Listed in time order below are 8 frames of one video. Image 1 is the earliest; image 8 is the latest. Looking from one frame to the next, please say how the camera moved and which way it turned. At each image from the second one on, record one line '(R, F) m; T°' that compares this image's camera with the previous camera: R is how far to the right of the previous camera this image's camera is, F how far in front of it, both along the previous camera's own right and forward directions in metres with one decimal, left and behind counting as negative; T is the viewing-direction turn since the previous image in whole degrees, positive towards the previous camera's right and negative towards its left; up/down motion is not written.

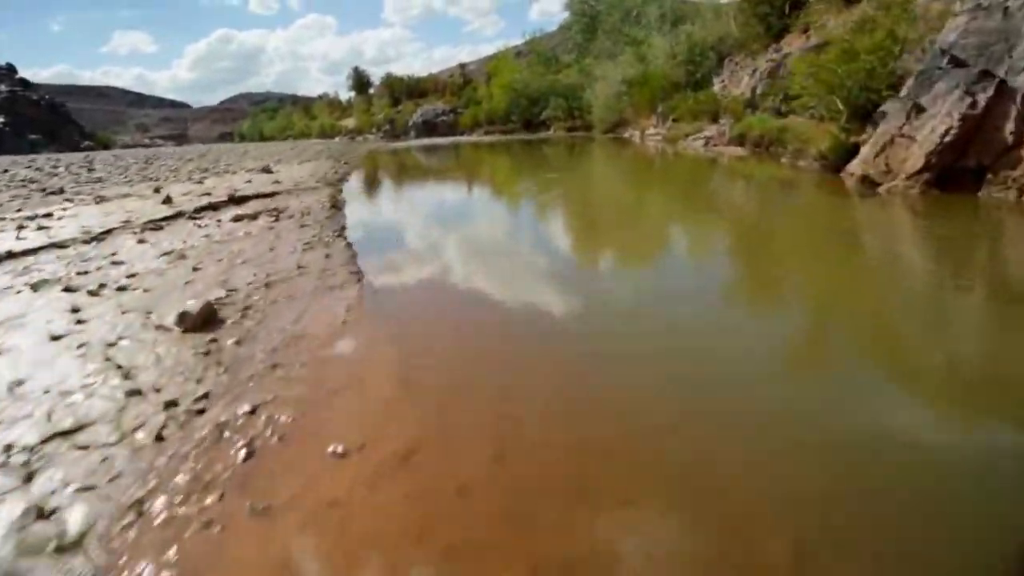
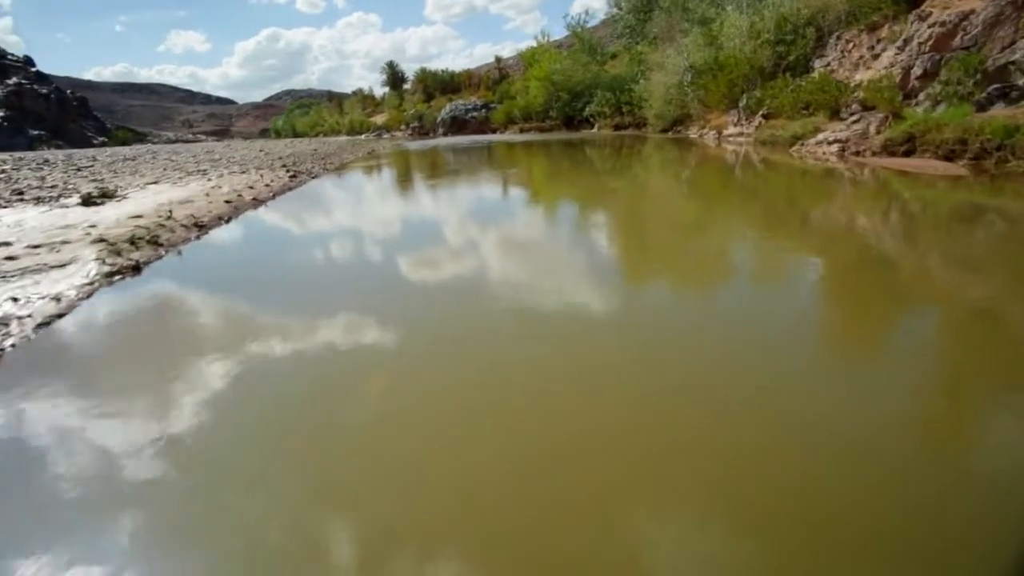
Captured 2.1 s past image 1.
(0.0, +1.5) m; -4°
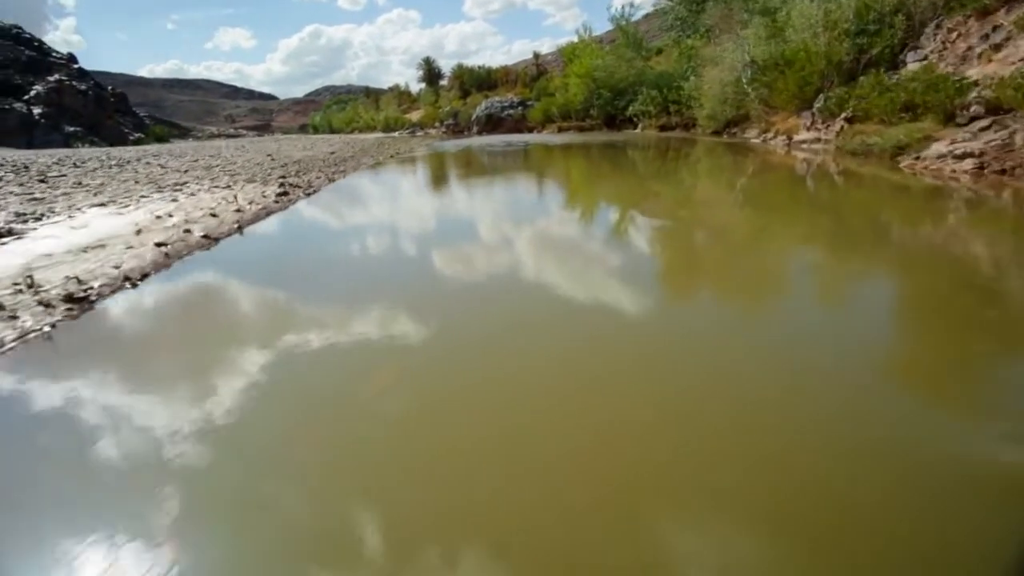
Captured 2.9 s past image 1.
(0.0, +0.6) m; -3°
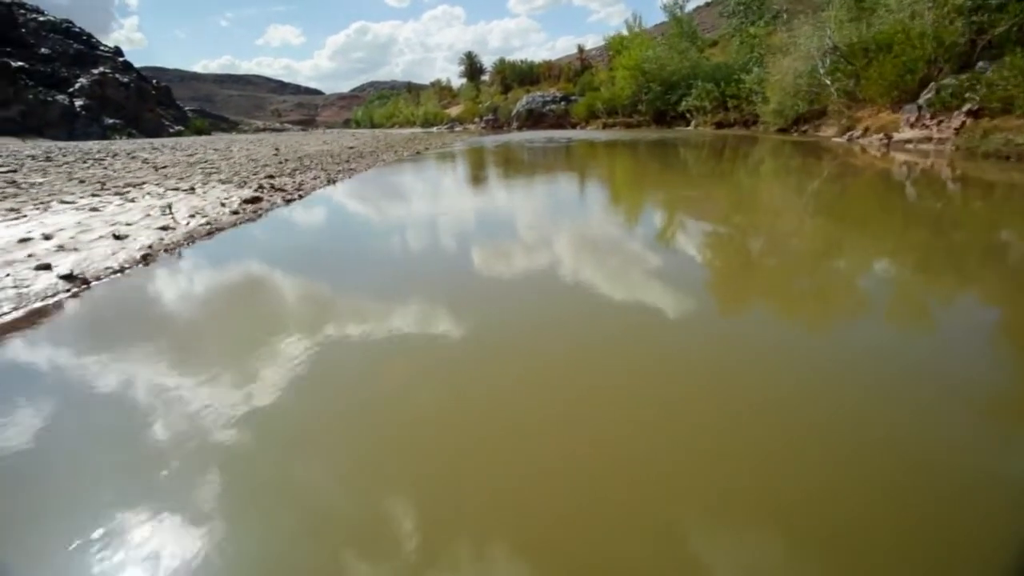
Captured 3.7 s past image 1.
(0.0, +0.6) m; -4°
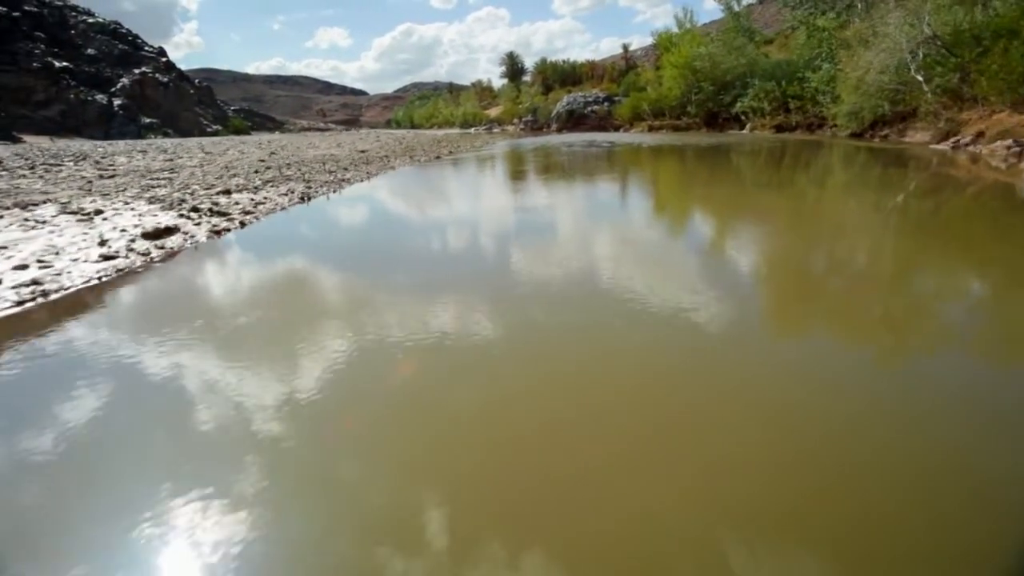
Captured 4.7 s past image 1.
(+0.1, +0.6) m; -4°
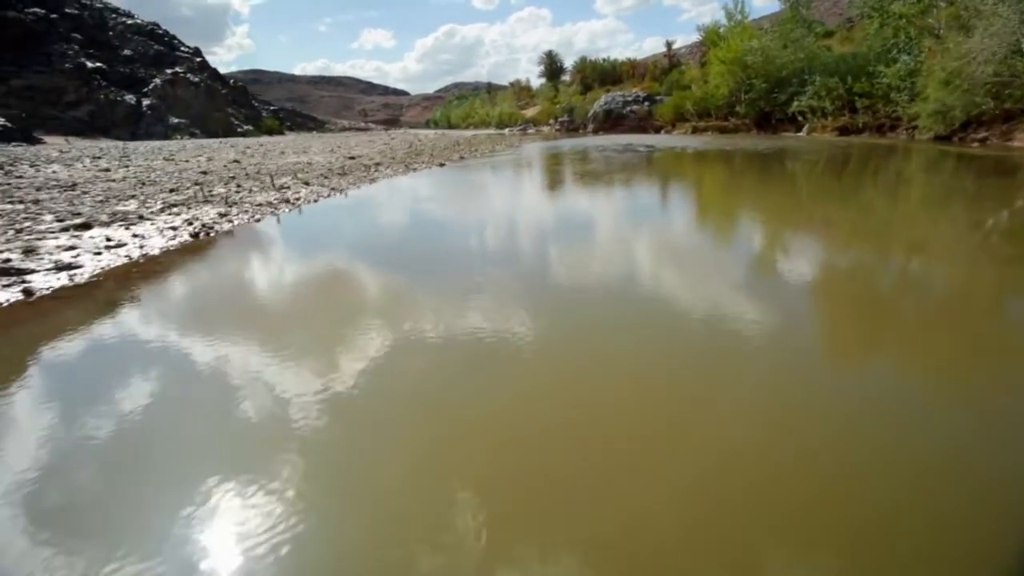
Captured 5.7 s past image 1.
(+0.2, +0.7) m; -4°
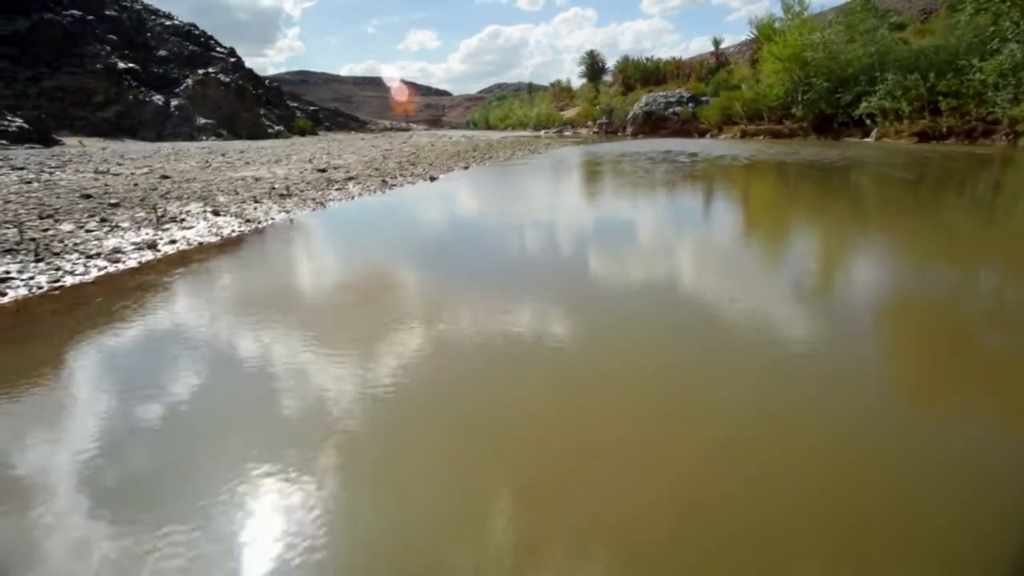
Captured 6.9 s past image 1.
(+0.2, +0.7) m; -4°
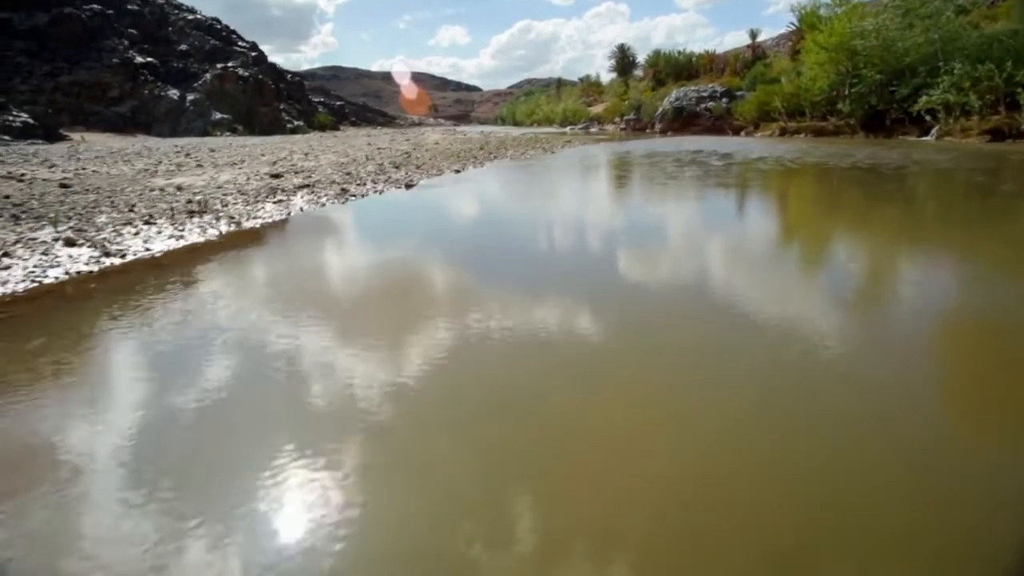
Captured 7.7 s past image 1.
(+0.2, +0.6) m; -3°
